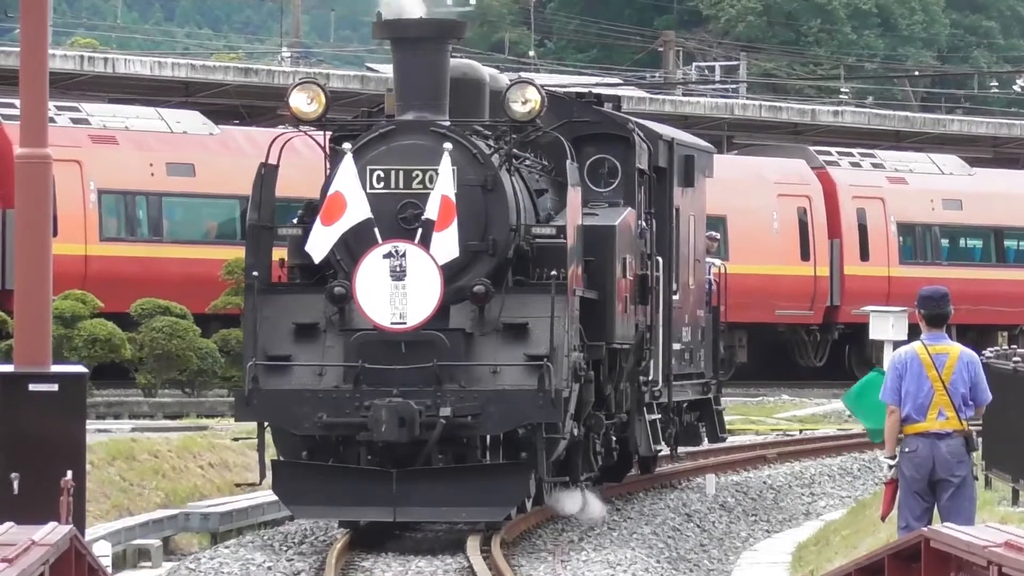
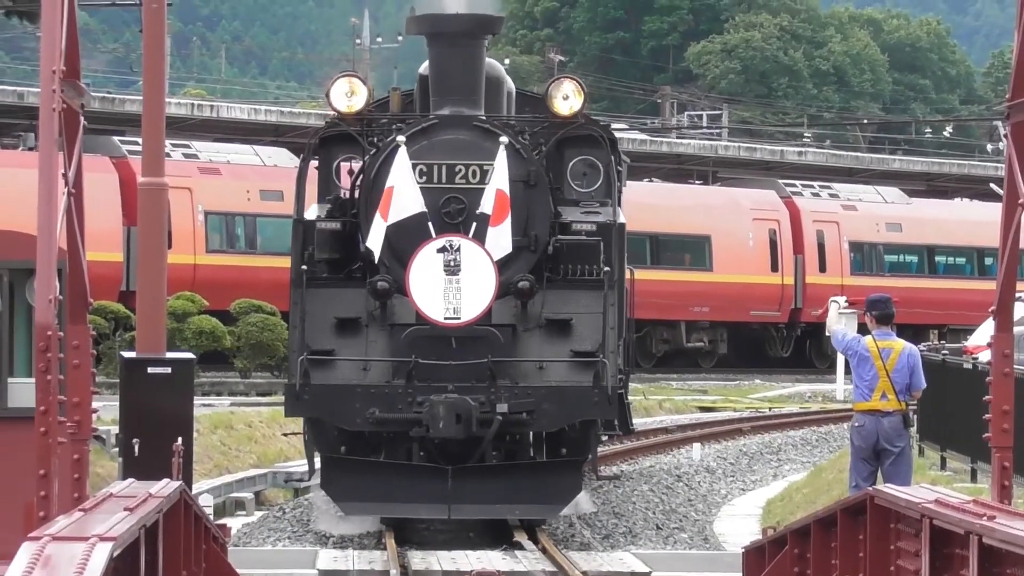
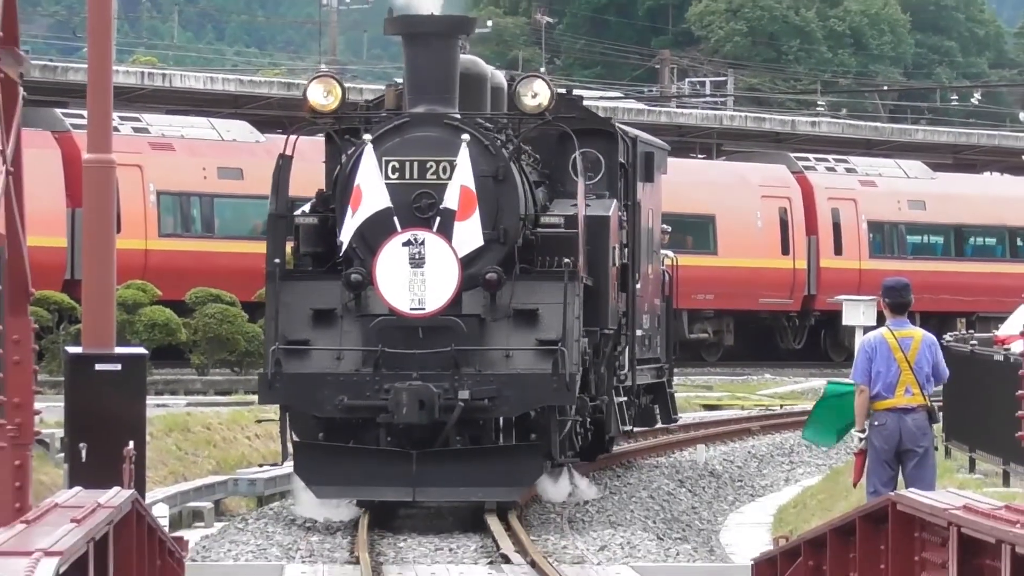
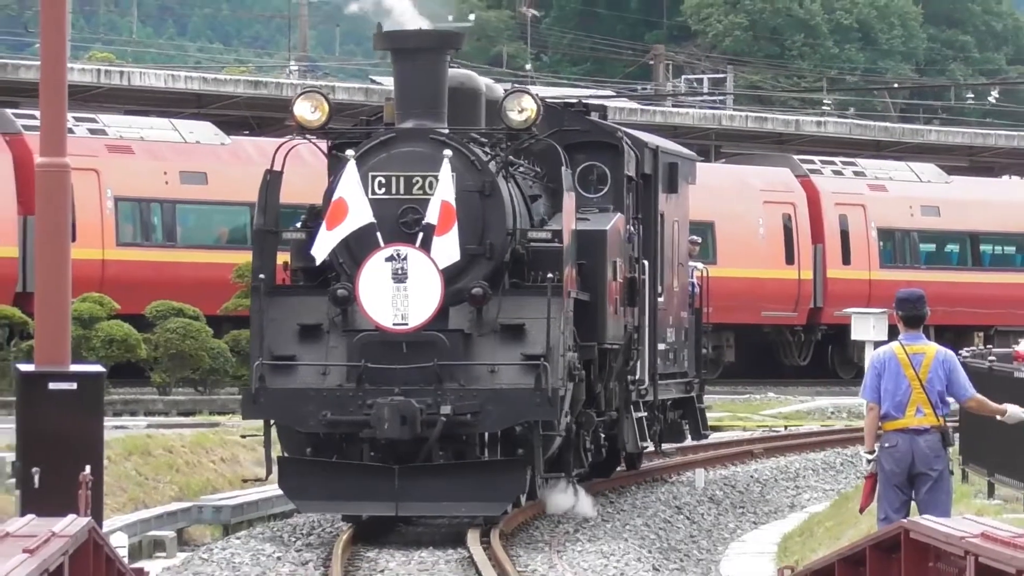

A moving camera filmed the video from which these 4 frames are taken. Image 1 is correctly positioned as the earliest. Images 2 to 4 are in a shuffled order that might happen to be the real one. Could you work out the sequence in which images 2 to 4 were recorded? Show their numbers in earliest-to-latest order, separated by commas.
4, 3, 2
